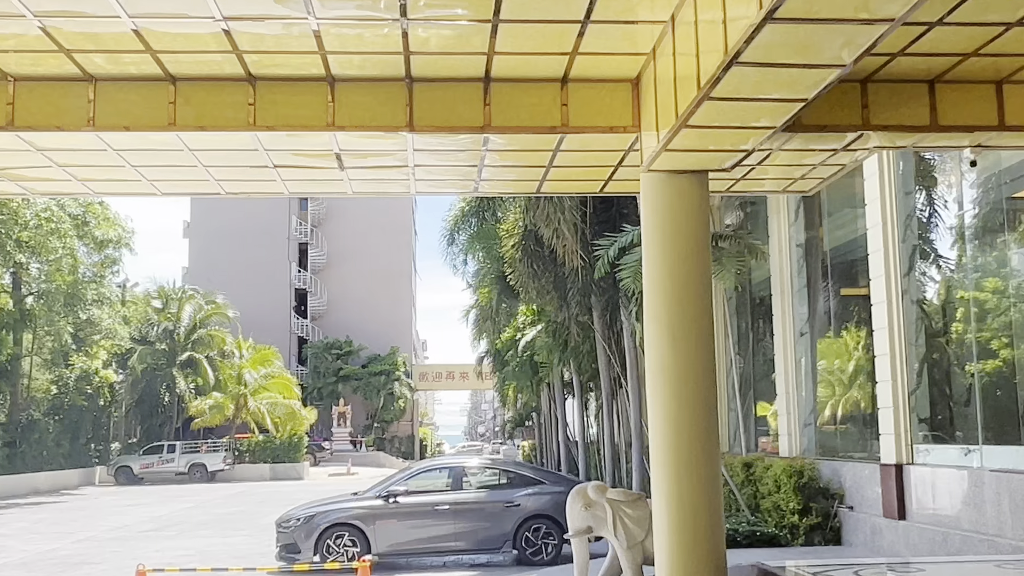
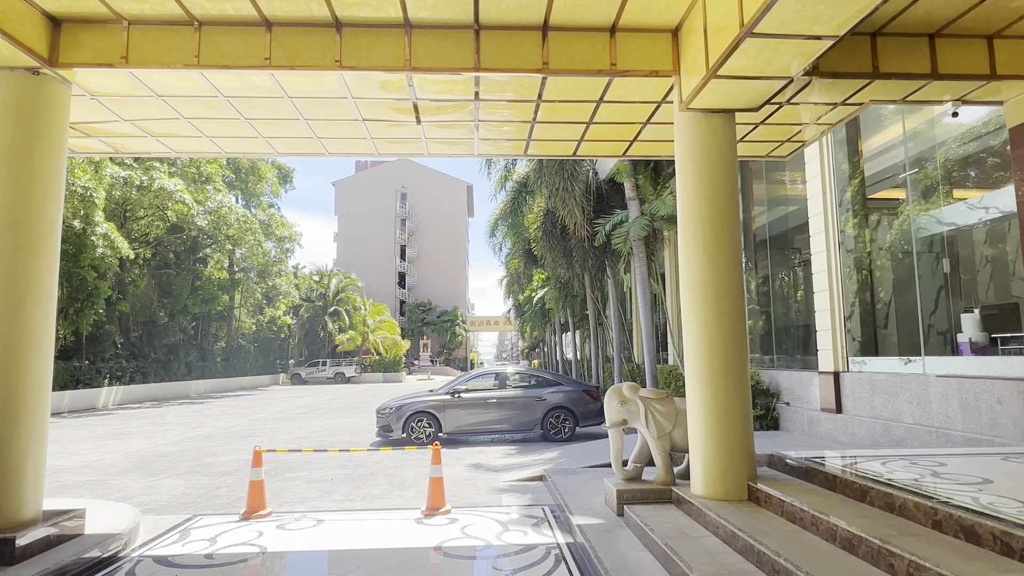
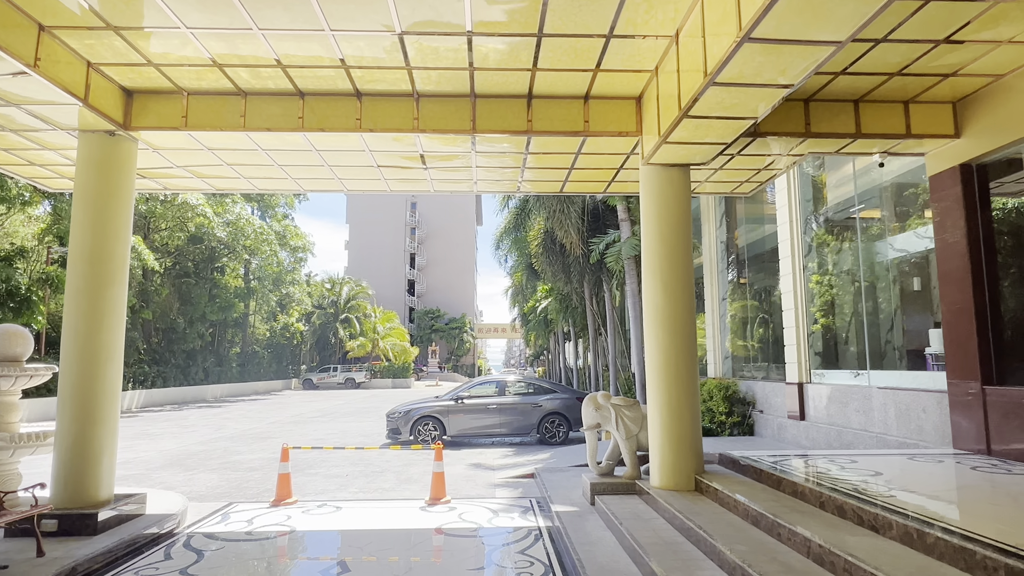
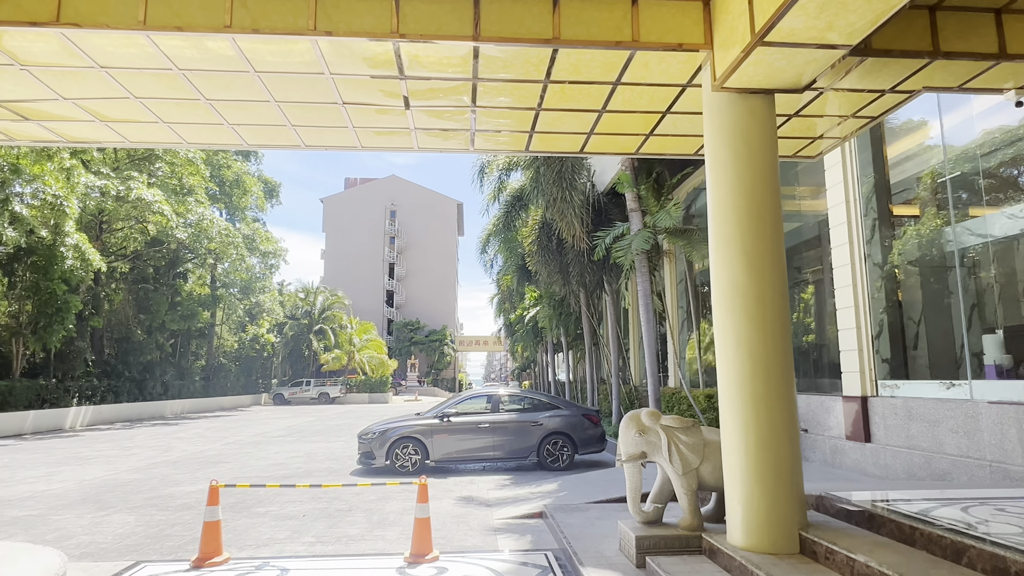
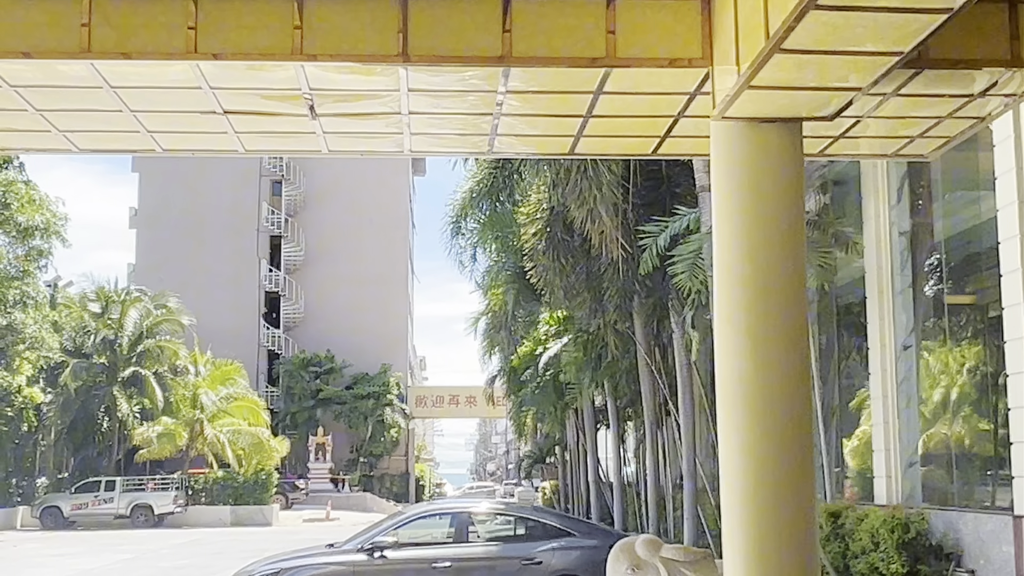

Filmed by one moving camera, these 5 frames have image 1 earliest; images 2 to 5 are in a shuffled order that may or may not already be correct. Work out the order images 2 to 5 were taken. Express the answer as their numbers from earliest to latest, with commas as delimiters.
5, 3, 2, 4
